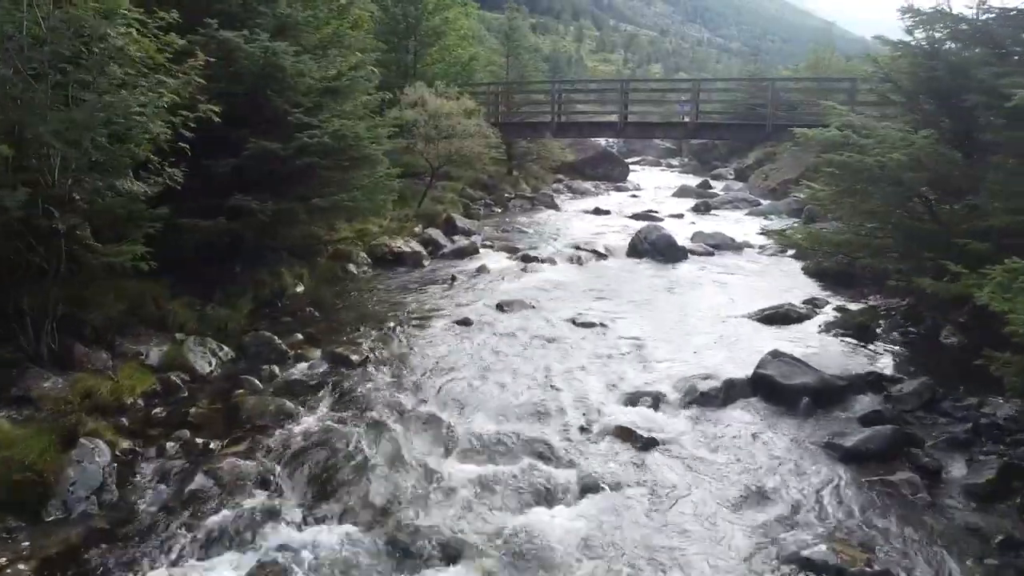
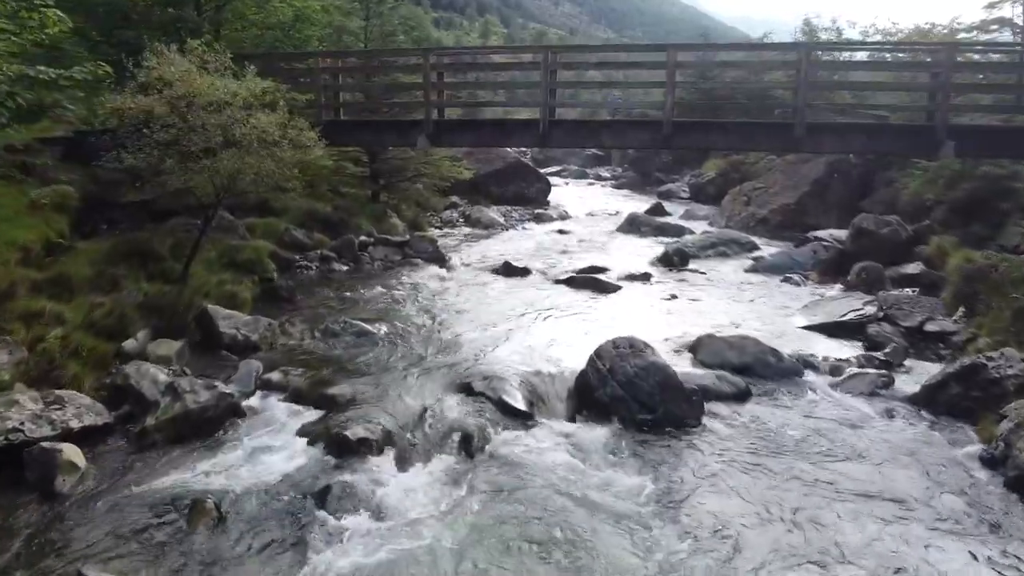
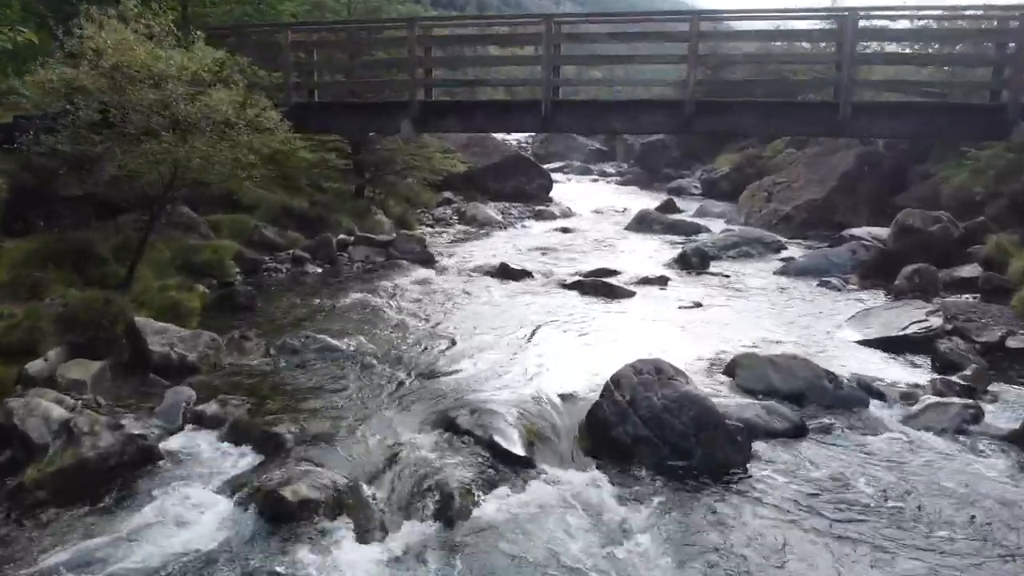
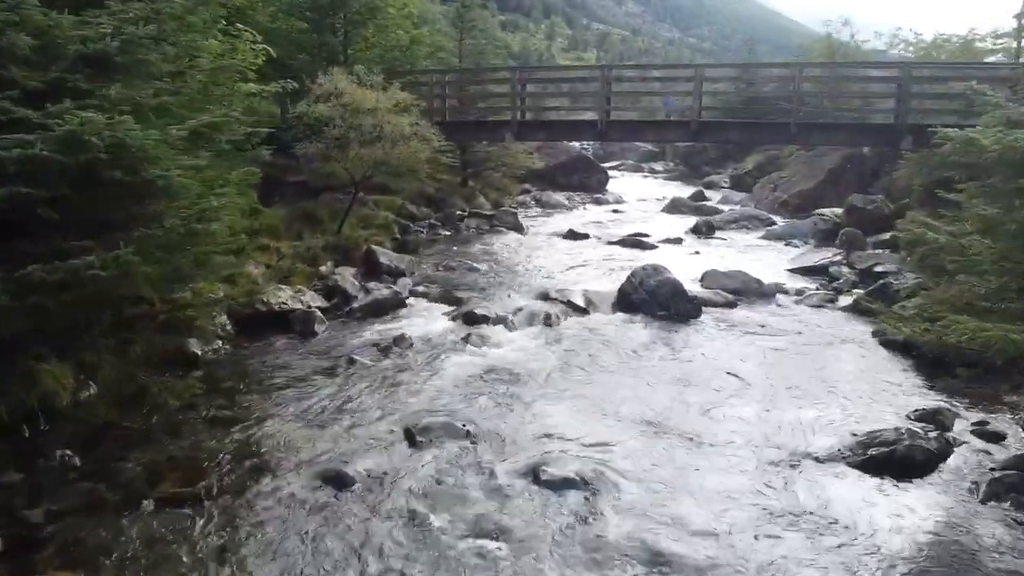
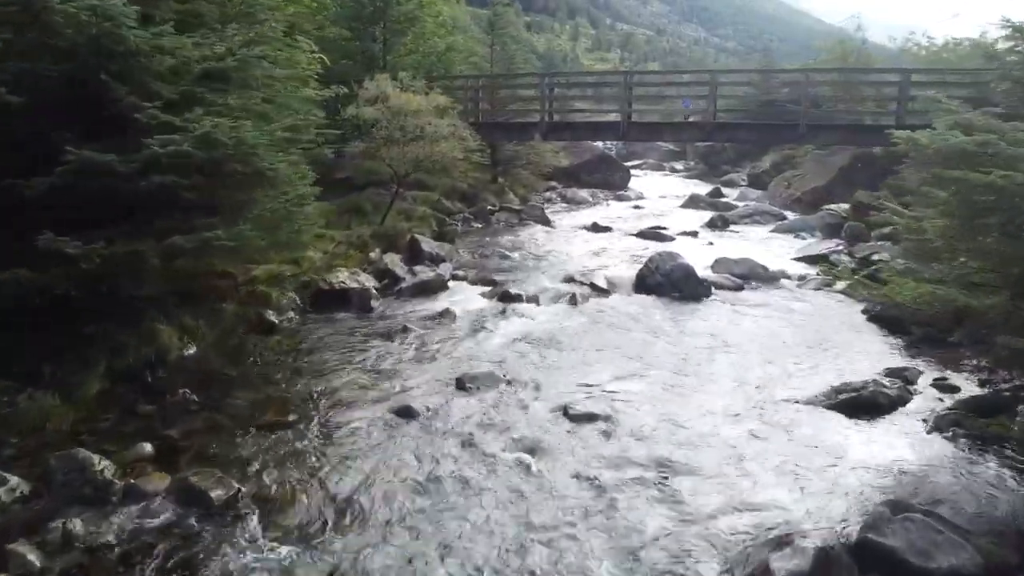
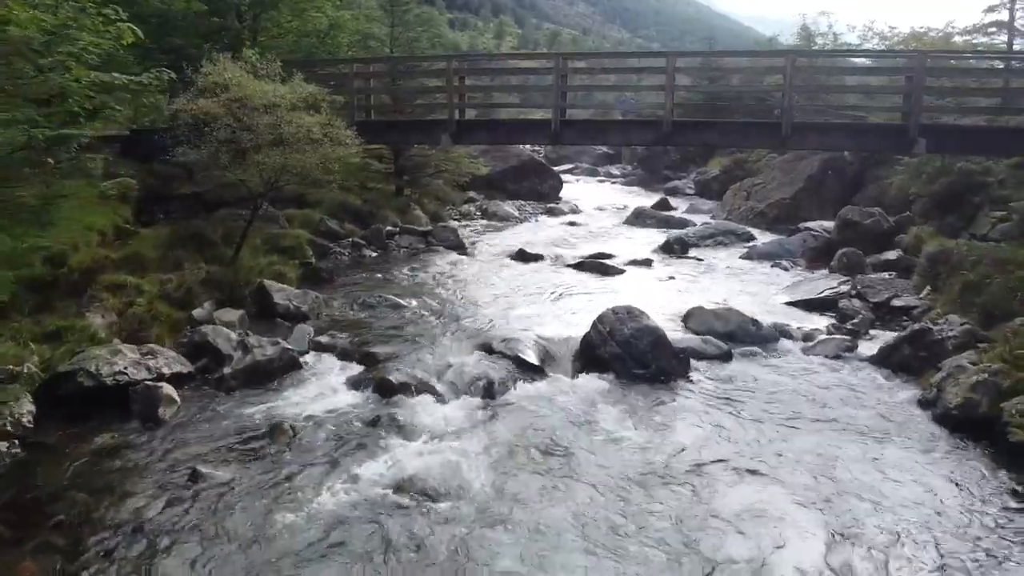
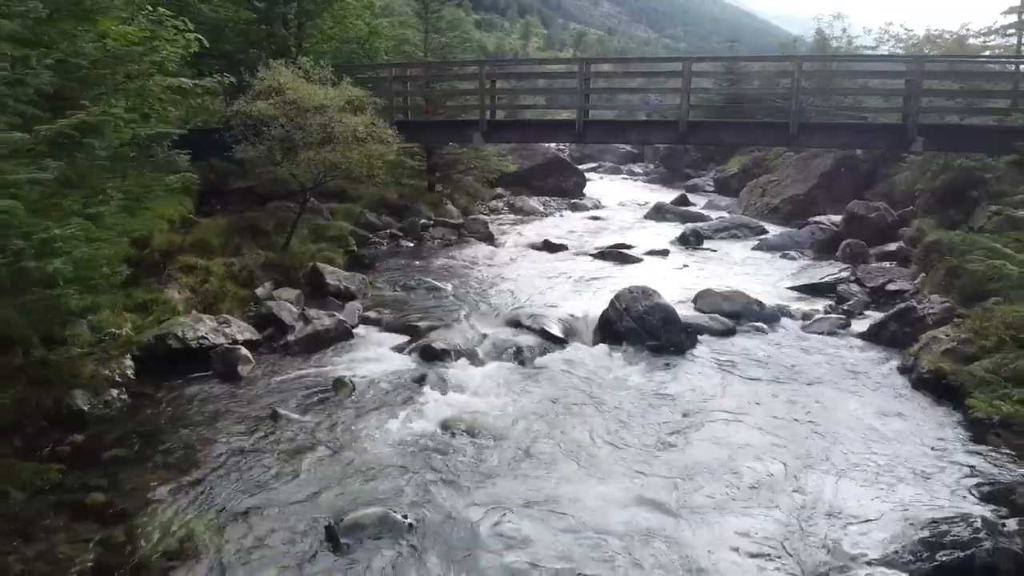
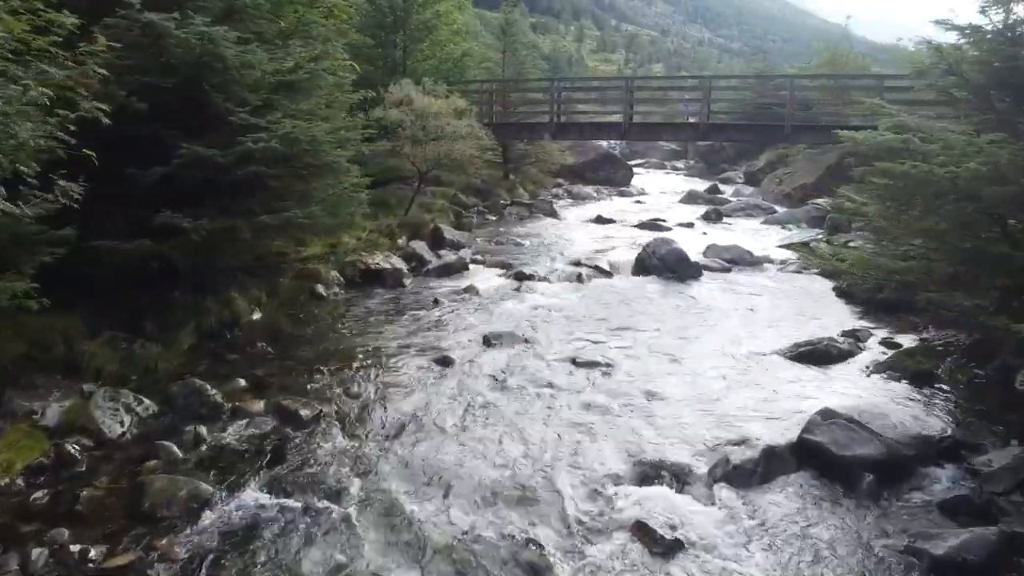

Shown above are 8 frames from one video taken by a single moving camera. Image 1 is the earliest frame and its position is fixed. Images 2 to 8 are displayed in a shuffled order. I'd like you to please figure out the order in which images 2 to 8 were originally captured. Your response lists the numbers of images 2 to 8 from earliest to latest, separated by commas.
8, 5, 4, 7, 6, 2, 3
